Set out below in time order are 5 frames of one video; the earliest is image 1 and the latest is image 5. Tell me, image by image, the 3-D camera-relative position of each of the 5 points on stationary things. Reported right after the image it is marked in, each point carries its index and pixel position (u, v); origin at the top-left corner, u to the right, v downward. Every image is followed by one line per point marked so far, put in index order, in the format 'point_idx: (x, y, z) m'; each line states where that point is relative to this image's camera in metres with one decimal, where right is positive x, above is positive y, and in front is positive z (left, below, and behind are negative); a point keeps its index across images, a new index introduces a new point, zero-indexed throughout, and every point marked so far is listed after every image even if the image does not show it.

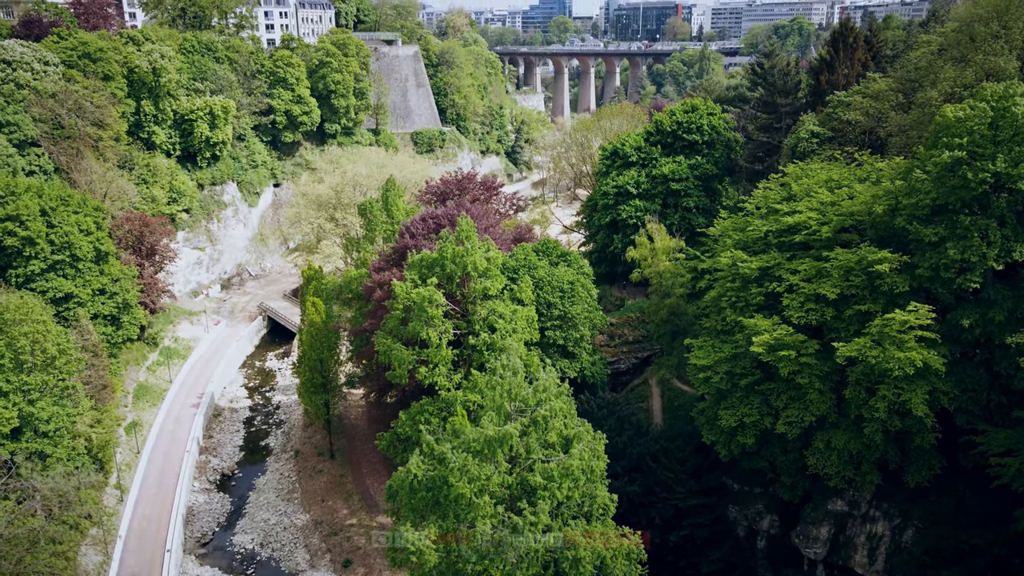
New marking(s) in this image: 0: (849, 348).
0: (+7.3, -1.3, +17.7) m
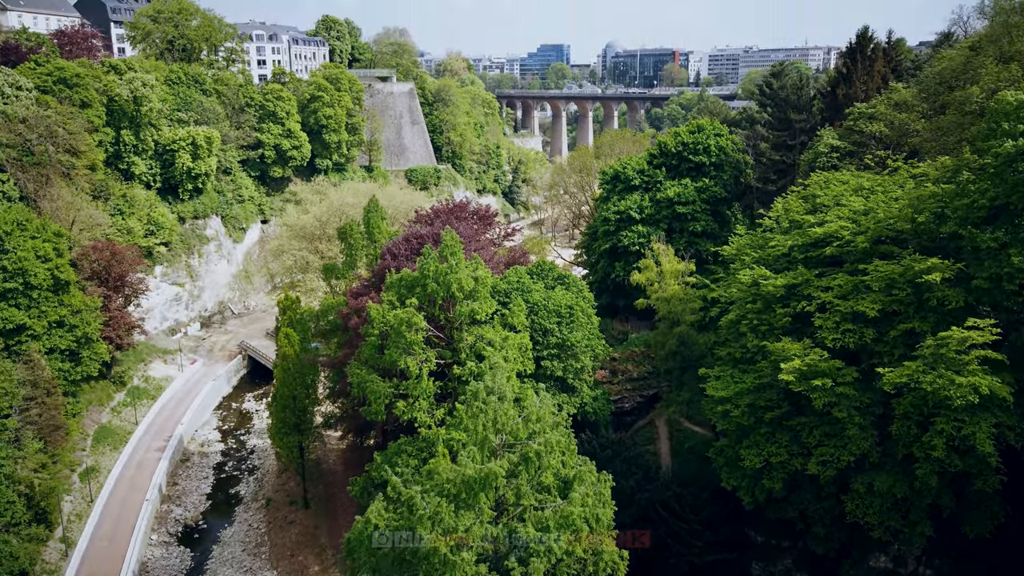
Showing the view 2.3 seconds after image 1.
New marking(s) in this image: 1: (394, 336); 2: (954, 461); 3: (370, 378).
0: (+7.1, -1.6, +15.0) m
1: (-2.8, -1.2, +19.4) m
2: (+8.1, -3.2, +15.0) m
3: (-3.4, -2.2, +19.8) m
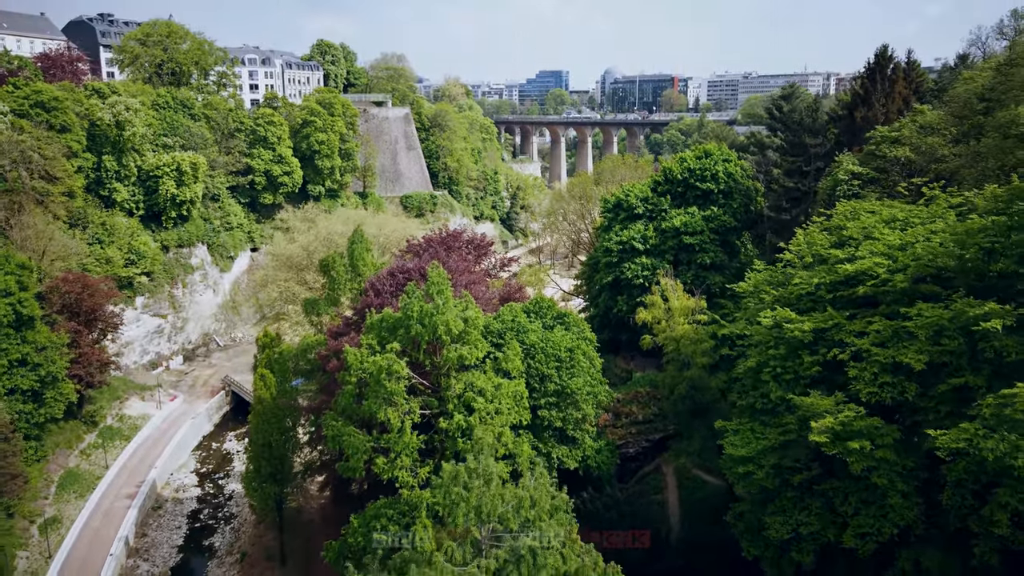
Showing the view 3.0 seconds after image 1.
0: (+6.9, -2.3, +12.9) m
1: (-2.9, -2.1, +17.3) m
2: (+8.0, -3.9, +12.8) m
3: (-3.6, -3.1, +17.6) m
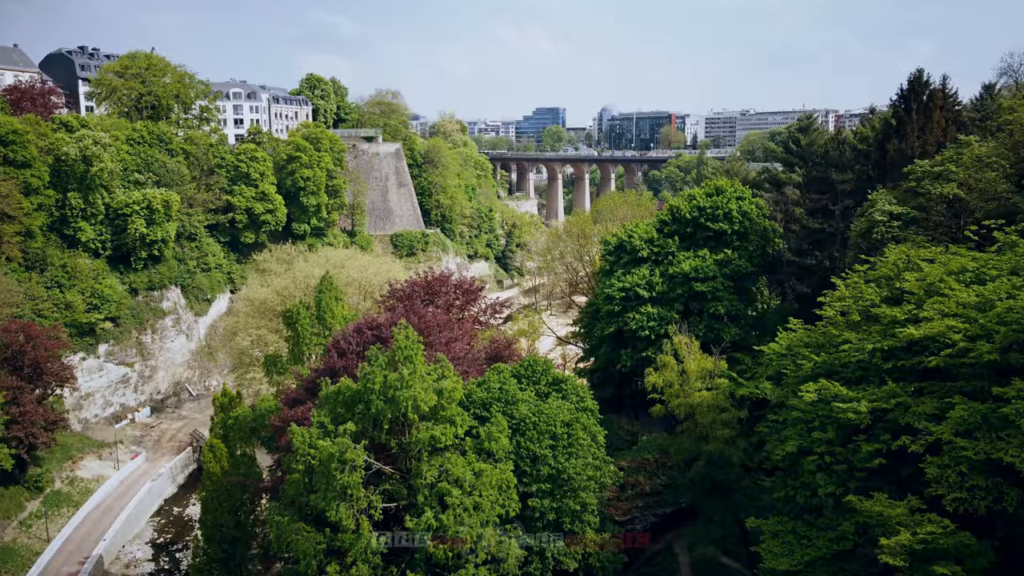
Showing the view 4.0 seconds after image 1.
0: (+6.7, -3.3, +9.6) m
1: (-3.2, -3.2, +14.0) m
2: (+7.7, -4.9, +9.5) m
3: (-3.9, -4.3, +14.3) m
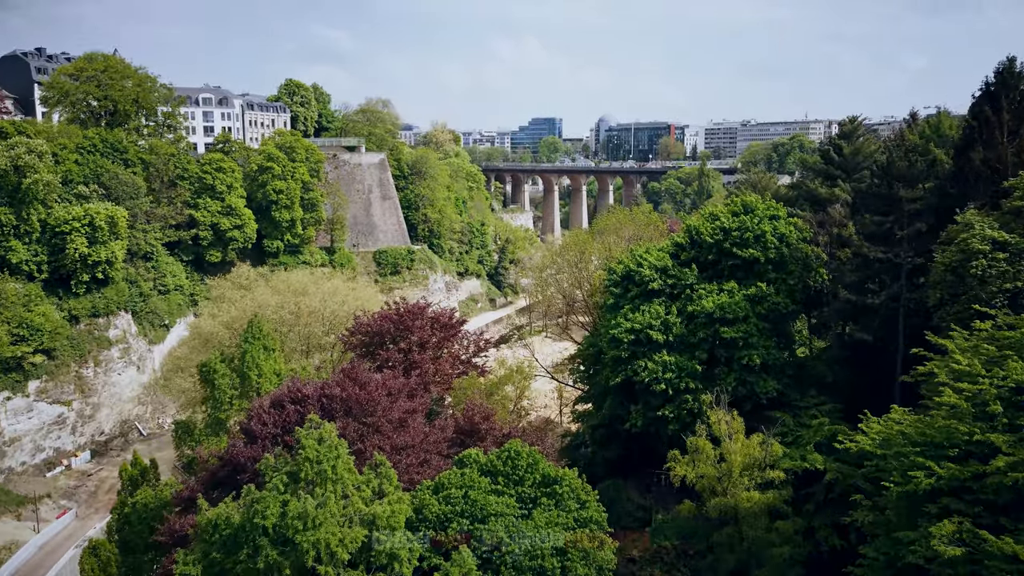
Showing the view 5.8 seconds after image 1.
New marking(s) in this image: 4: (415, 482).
0: (+6.3, -4.2, +4.5) m
1: (-3.6, -4.1, +8.9) m
2: (+7.3, -5.7, +4.3) m
3: (-4.2, -5.2, +9.1) m
4: (-1.3, -3.0, +14.0) m
